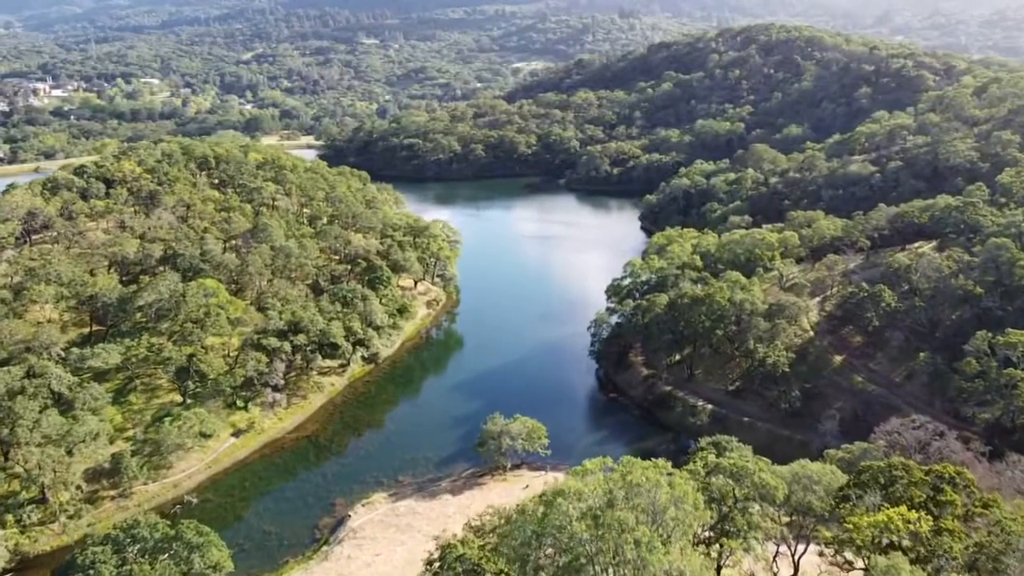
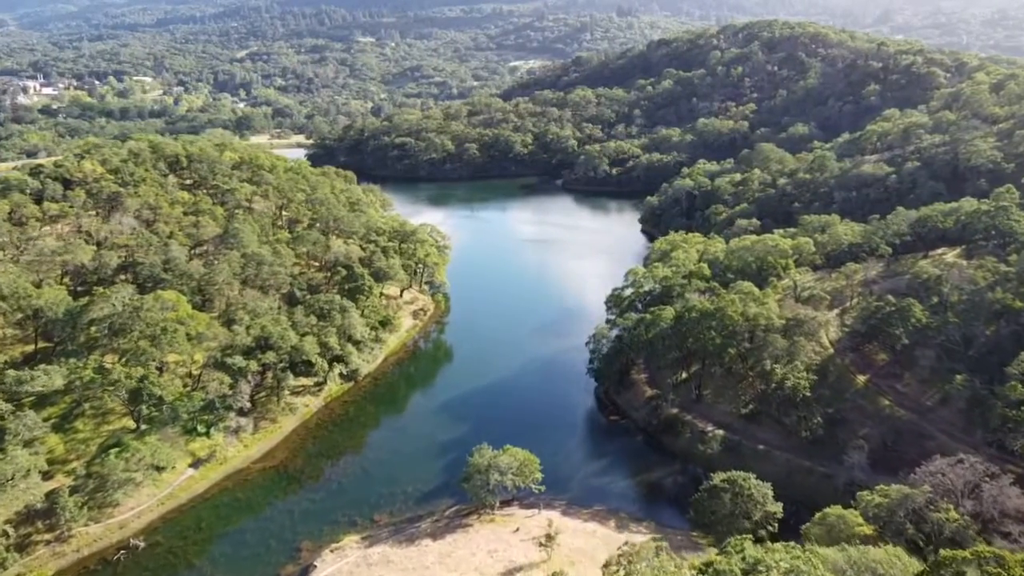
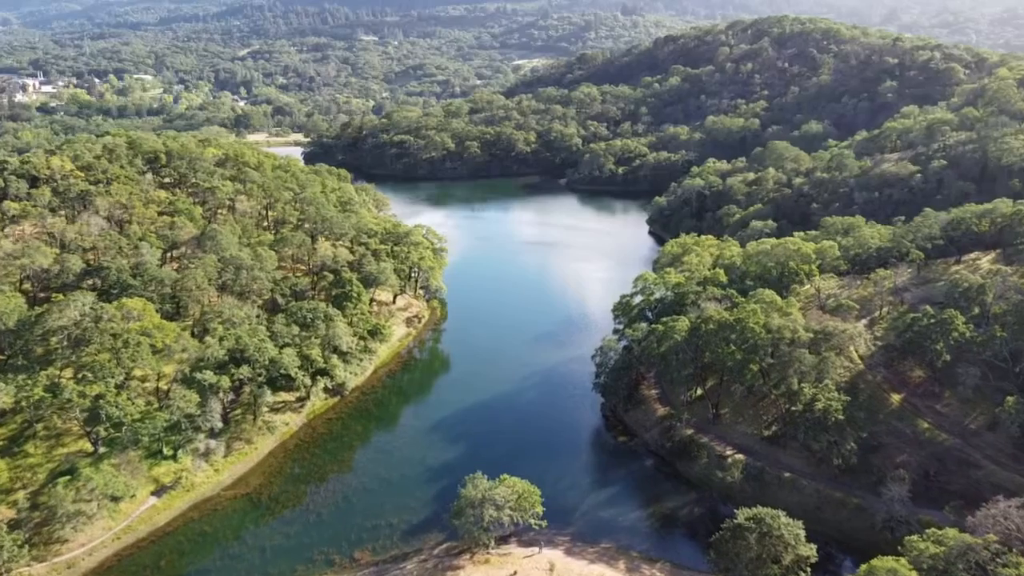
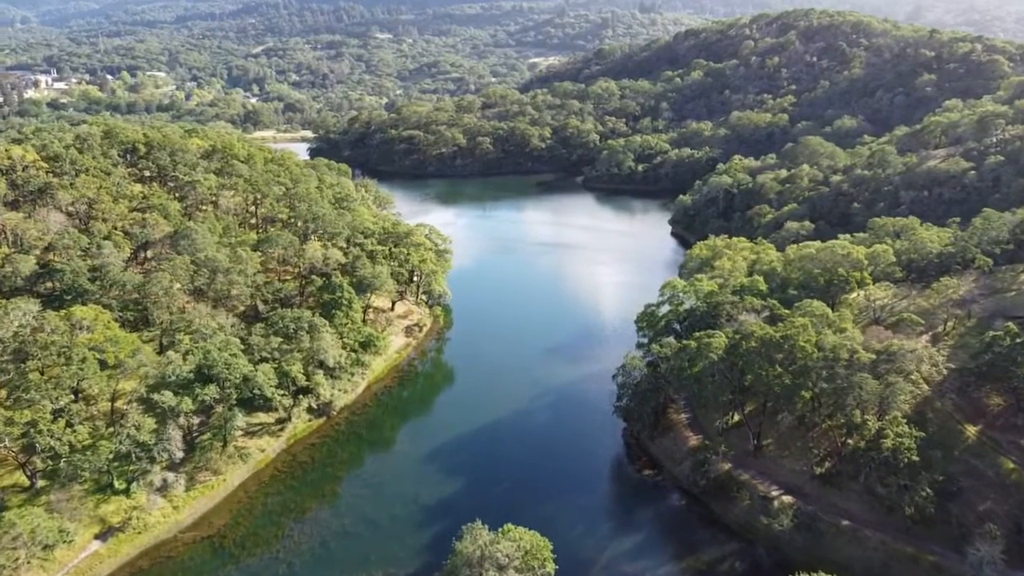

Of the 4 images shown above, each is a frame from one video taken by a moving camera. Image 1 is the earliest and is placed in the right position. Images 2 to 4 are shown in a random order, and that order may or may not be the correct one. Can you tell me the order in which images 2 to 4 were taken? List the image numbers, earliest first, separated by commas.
2, 3, 4
